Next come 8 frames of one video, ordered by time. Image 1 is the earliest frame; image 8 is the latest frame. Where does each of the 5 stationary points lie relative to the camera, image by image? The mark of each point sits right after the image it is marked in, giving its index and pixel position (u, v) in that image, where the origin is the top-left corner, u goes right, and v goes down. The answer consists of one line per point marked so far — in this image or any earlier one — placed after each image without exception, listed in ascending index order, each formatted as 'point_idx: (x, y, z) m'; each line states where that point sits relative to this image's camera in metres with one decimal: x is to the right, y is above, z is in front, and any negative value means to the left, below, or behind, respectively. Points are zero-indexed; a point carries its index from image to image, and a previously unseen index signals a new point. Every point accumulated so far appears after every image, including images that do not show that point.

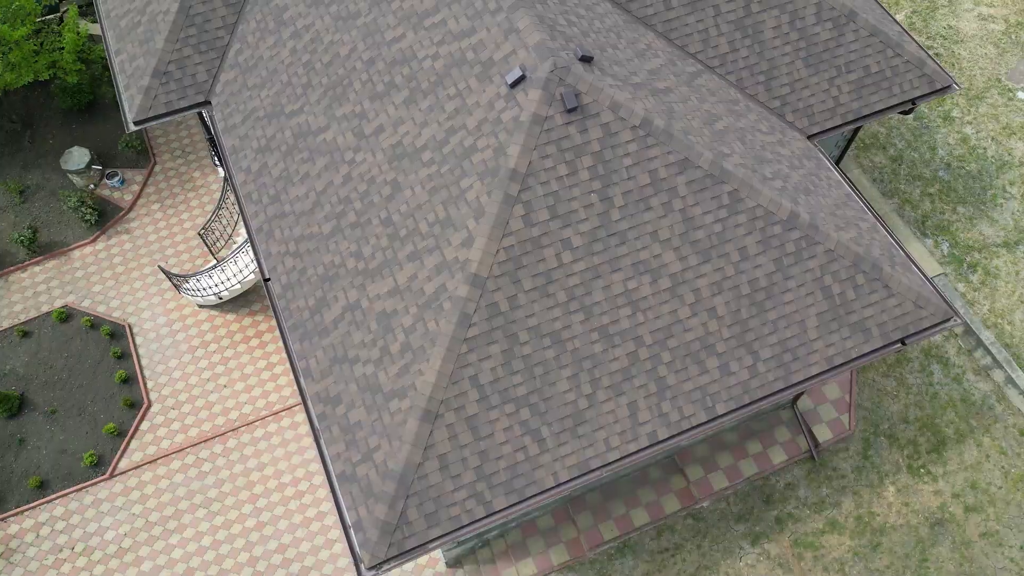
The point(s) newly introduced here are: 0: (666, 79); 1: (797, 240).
0: (+3.6, +4.9, +19.8) m
1: (+6.2, +1.1, +18.4) m
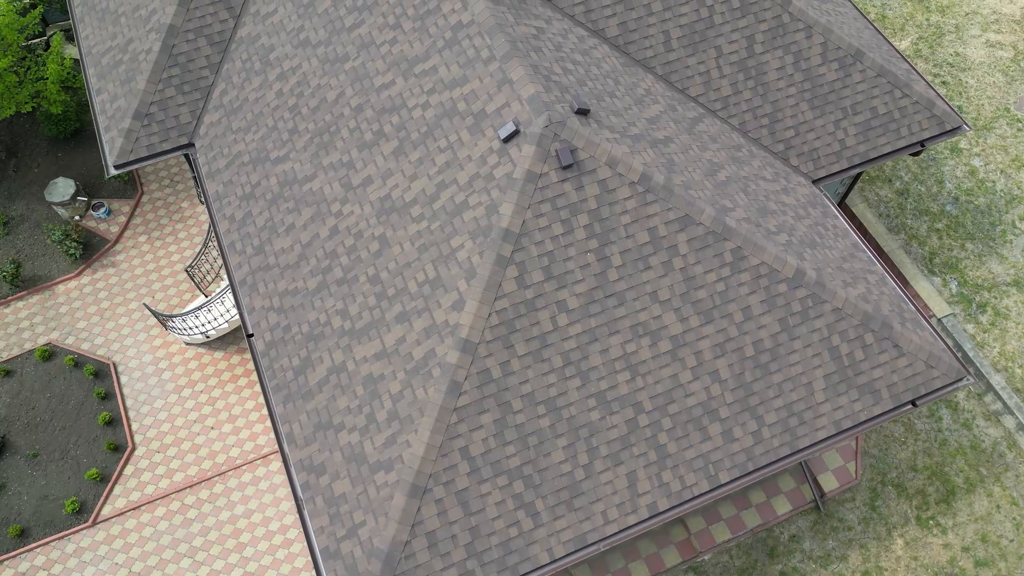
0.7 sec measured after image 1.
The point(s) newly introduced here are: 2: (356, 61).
0: (+3.4, +3.6, +19.0) m
1: (+6.1, -0.2, +17.6) m
2: (-3.7, +5.3, +19.8) m
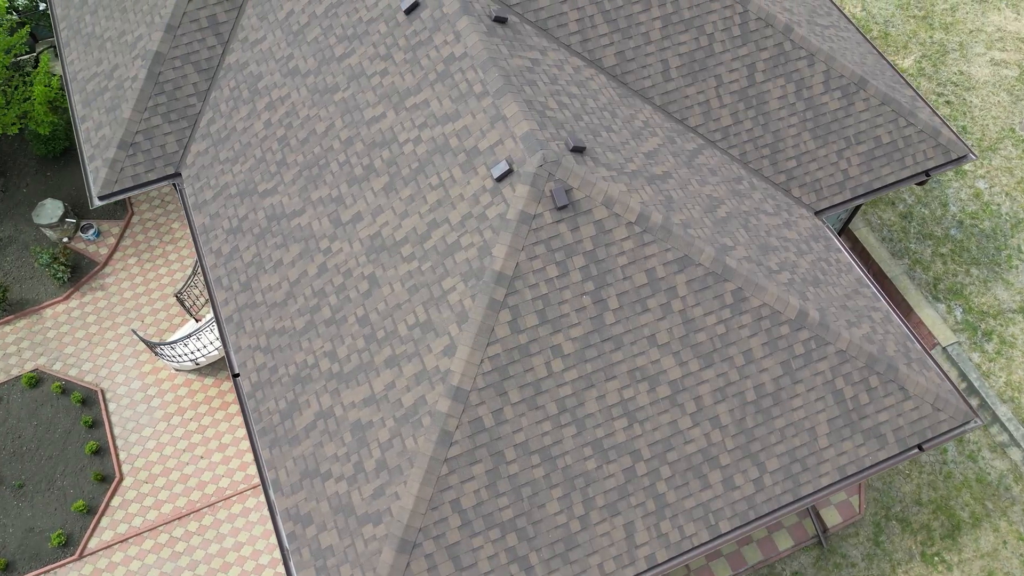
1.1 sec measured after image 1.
0: (+3.3, +2.8, +18.4) m
1: (+6.0, -1.1, +17.1) m
2: (-3.8, +4.5, +19.2) m
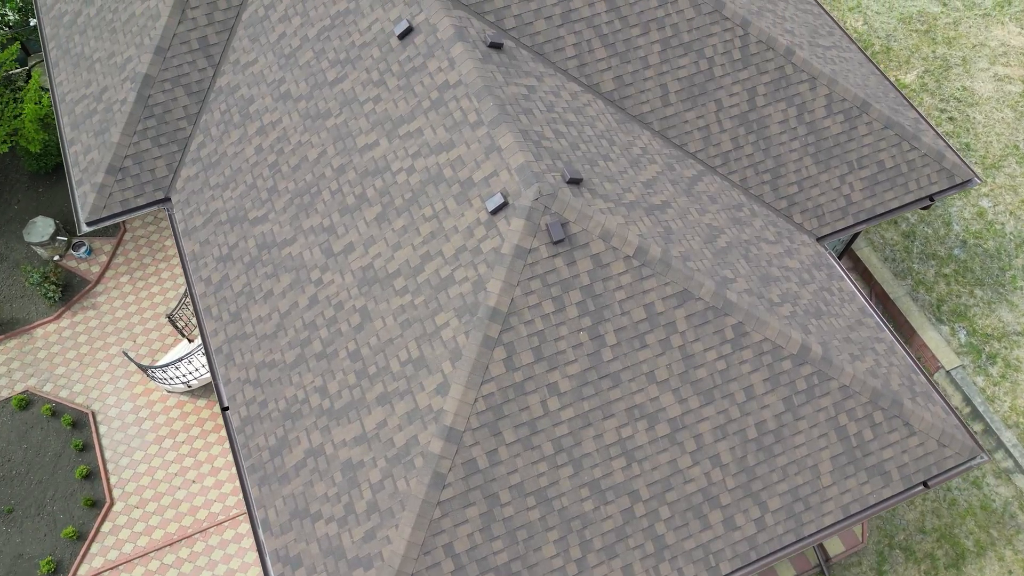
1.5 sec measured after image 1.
0: (+3.2, +2.1, +18.0) m
1: (+5.9, -1.7, +16.7) m
2: (-3.9, +3.8, +18.8) m
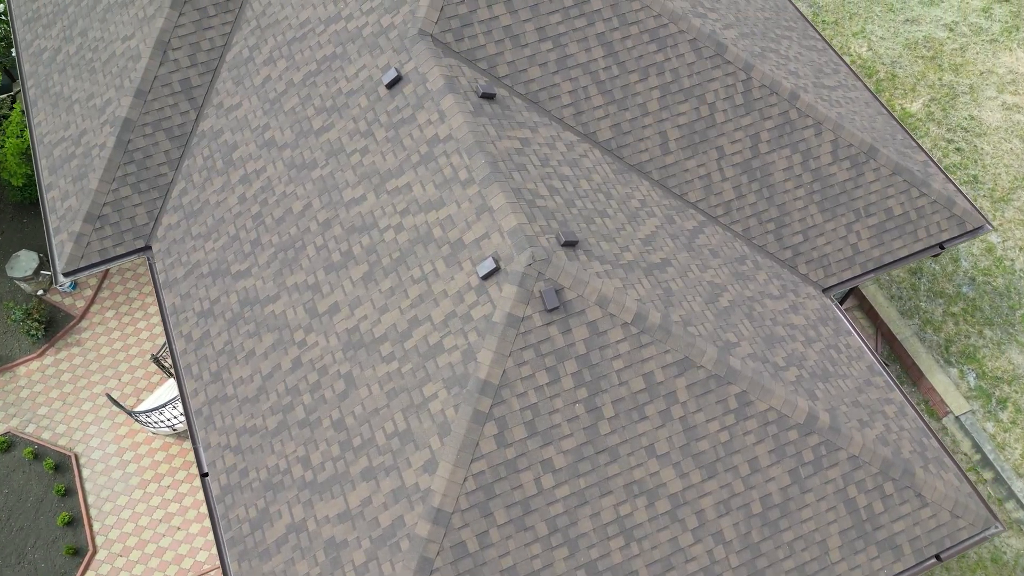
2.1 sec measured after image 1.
0: (+3.1, +0.8, +17.2) m
1: (+5.7, -3.0, +15.9) m
2: (-4.0, +2.6, +18.0) m
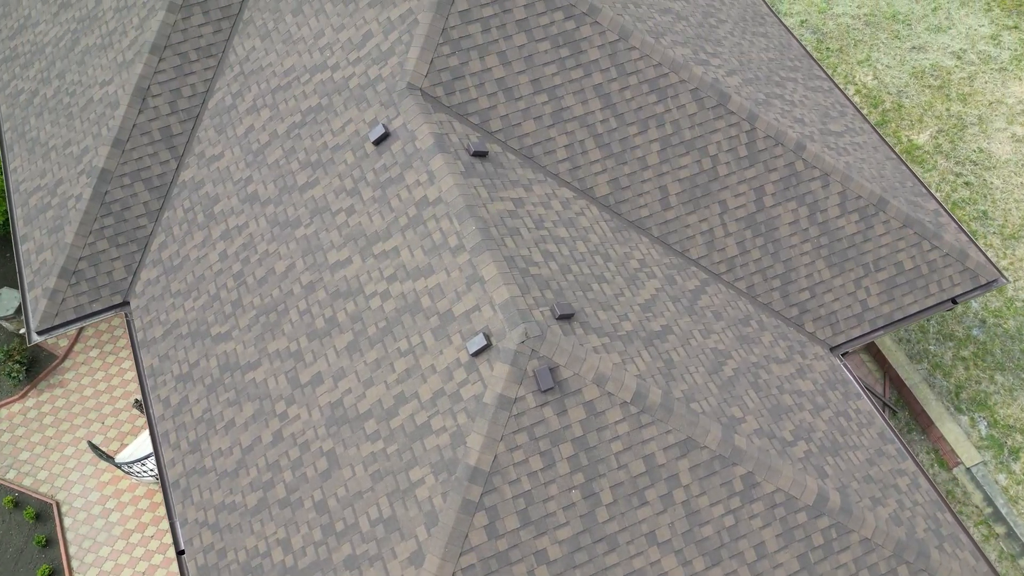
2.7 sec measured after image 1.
0: (+2.9, -0.5, +16.4) m
1: (+5.6, -4.3, +15.0) m
2: (-4.2, +1.2, +17.2) m
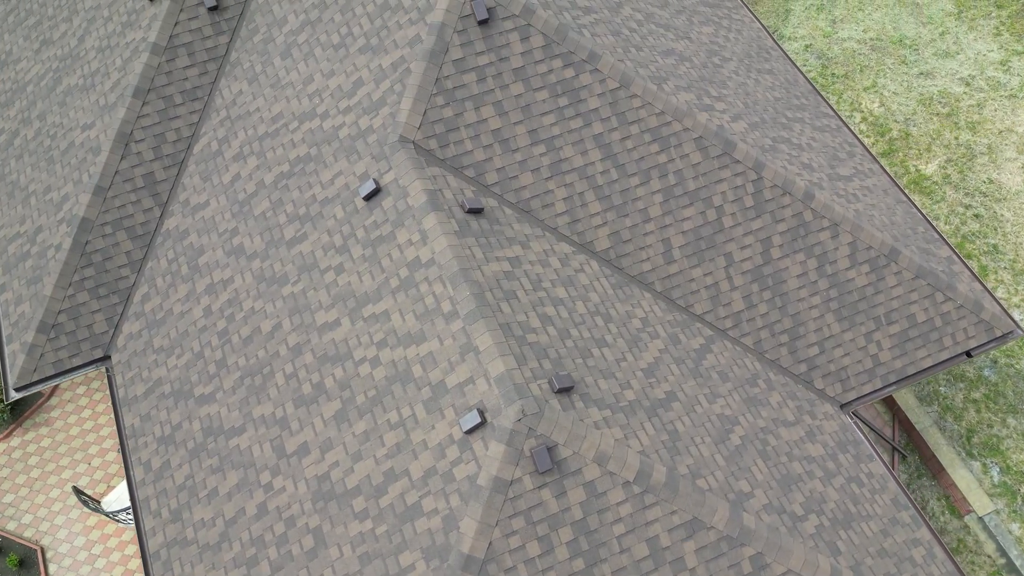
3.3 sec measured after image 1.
0: (+2.9, -1.7, +15.6) m
1: (+5.5, -5.5, +14.2) m
2: (-4.2, 0.0, +16.4) m
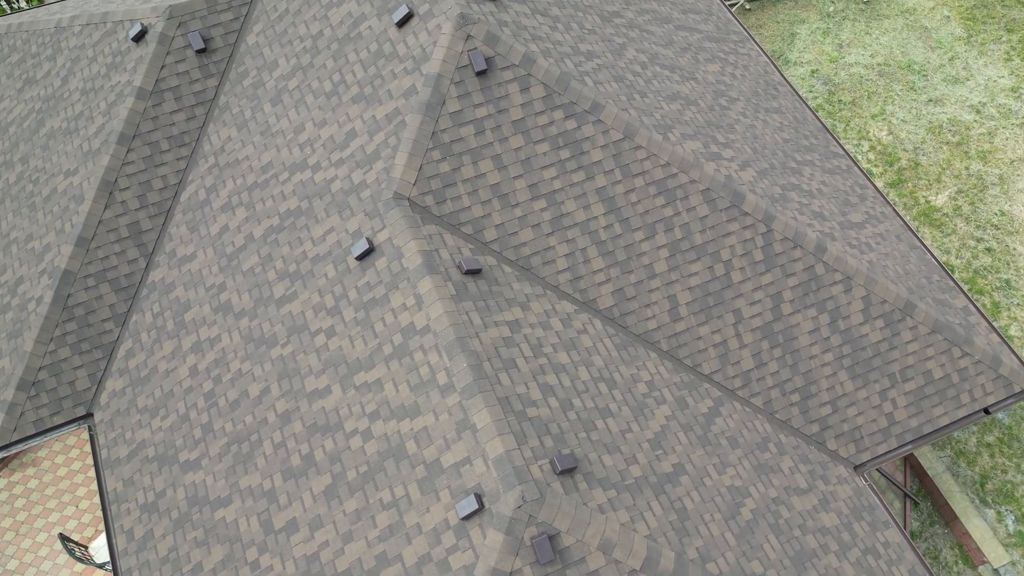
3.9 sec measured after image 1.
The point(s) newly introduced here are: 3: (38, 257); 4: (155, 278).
0: (+2.9, -2.8, +14.9) m
1: (+5.5, -6.7, +13.5) m
2: (-4.3, -1.1, +15.7) m
3: (-10.5, +0.7, +18.6) m
4: (-7.7, +0.2, +18.1) m
